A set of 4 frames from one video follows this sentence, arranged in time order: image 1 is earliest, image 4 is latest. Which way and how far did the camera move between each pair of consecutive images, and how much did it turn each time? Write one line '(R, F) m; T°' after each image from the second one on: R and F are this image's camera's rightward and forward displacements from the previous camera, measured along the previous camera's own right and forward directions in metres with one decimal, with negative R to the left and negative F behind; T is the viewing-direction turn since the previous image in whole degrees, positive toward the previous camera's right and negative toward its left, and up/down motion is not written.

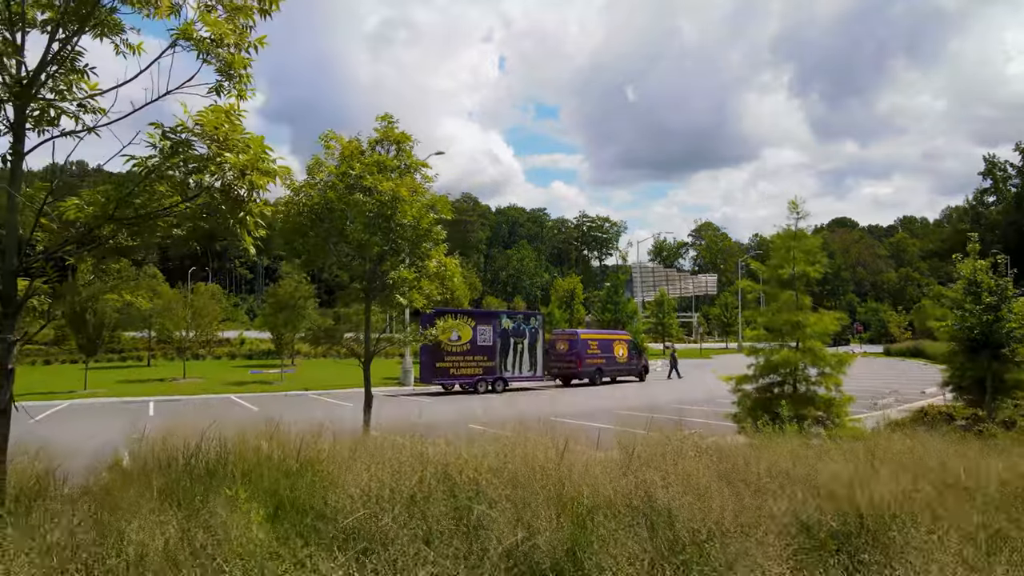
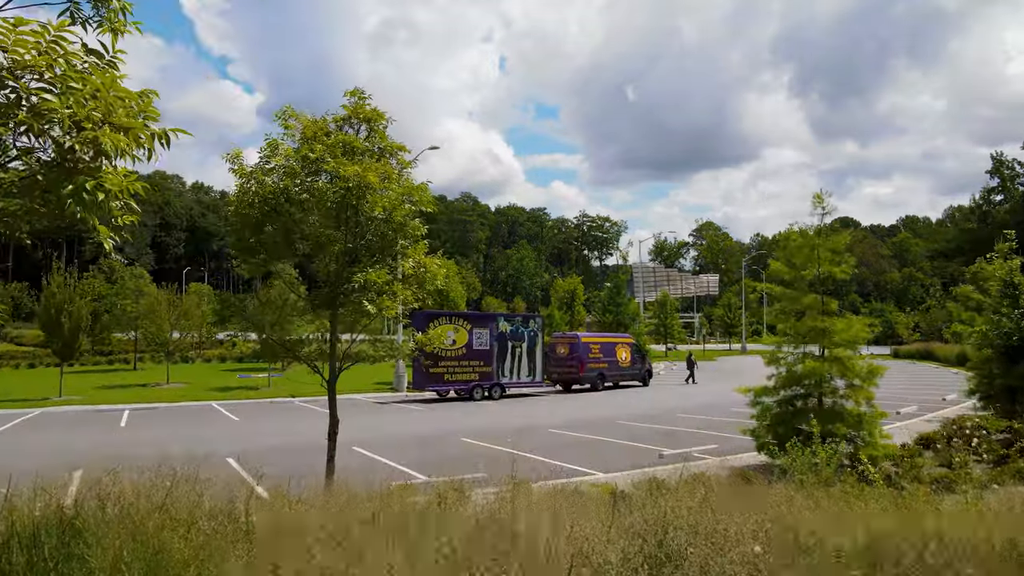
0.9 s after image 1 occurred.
(+0.1, +1.2) m; 0°
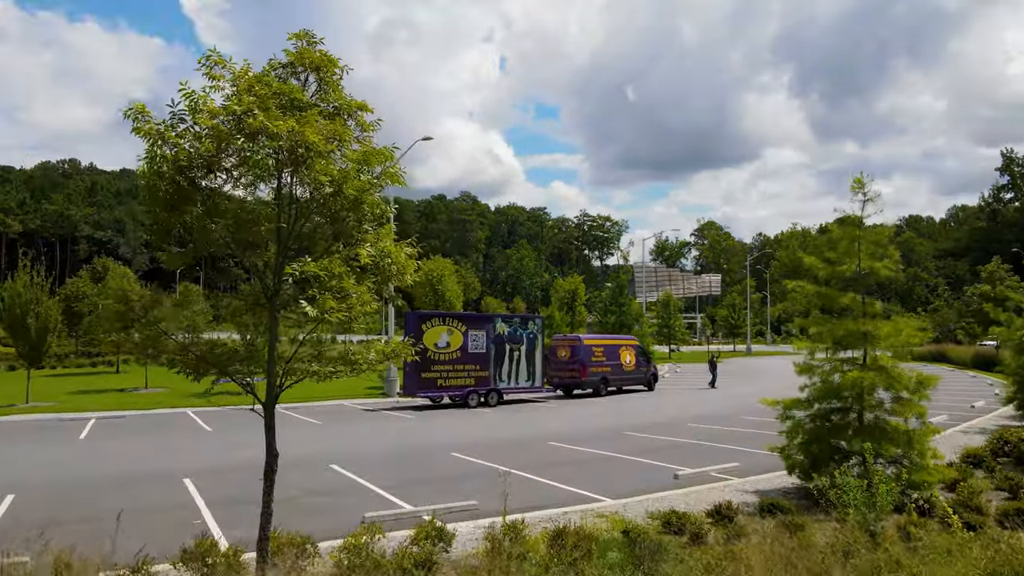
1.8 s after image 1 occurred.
(+0.1, +1.4) m; 0°
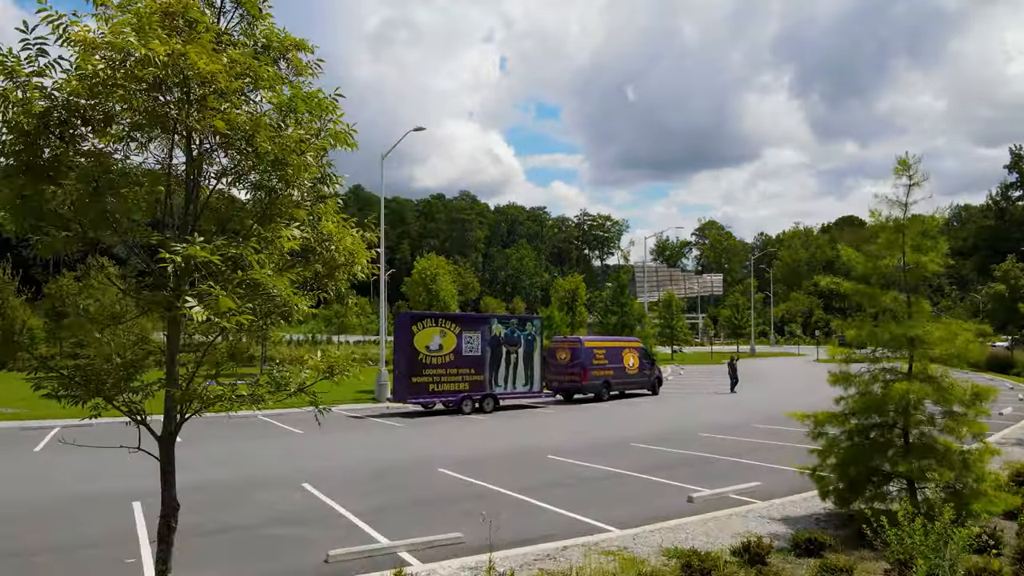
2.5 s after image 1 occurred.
(+0.1, +1.3) m; 0°
